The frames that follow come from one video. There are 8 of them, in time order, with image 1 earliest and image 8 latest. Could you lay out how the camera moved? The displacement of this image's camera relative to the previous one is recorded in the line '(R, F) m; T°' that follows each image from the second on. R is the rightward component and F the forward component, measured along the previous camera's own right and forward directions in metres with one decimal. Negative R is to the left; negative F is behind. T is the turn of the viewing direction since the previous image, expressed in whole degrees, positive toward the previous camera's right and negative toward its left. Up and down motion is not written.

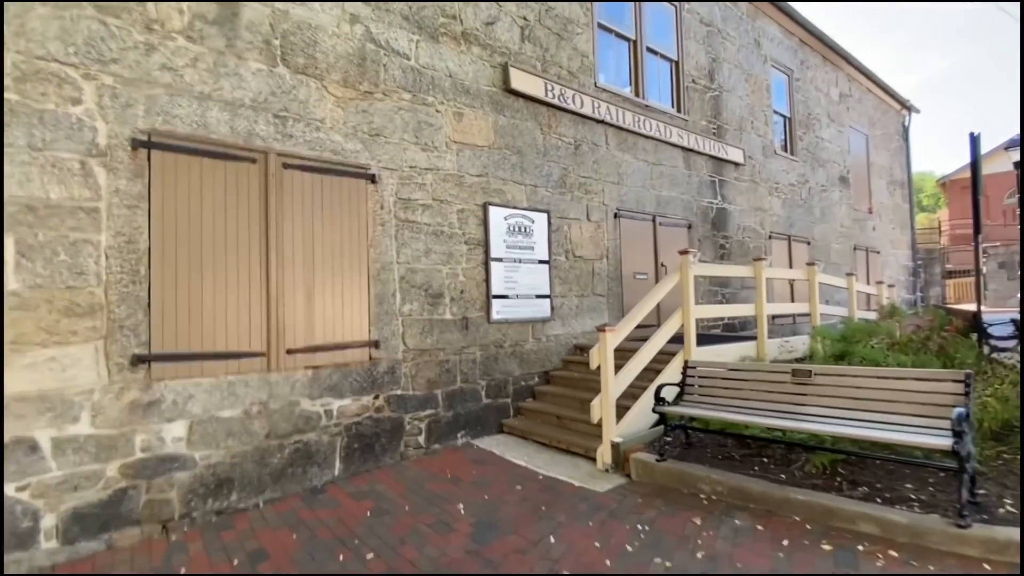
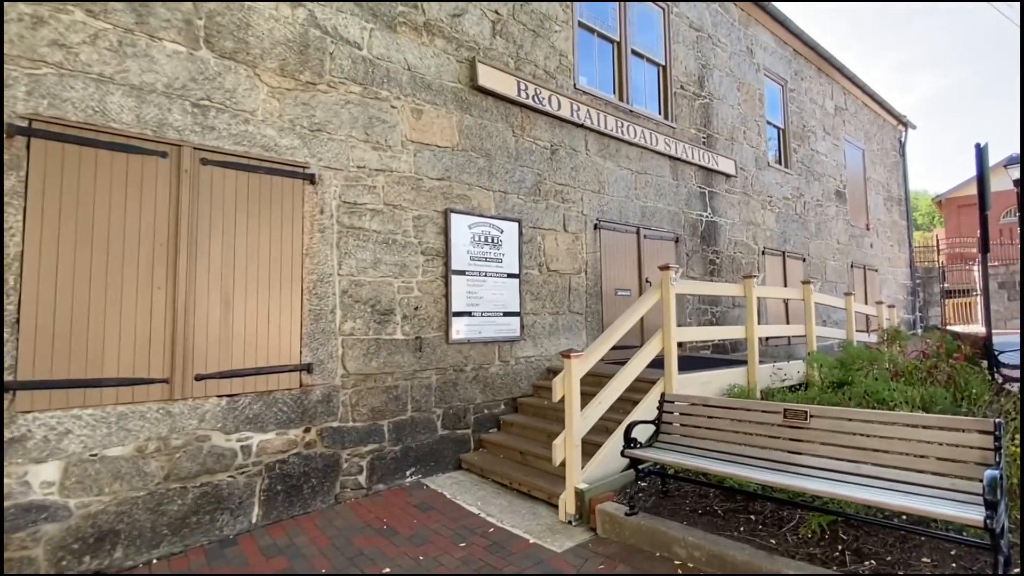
(+0.6, +0.6) m; 0°
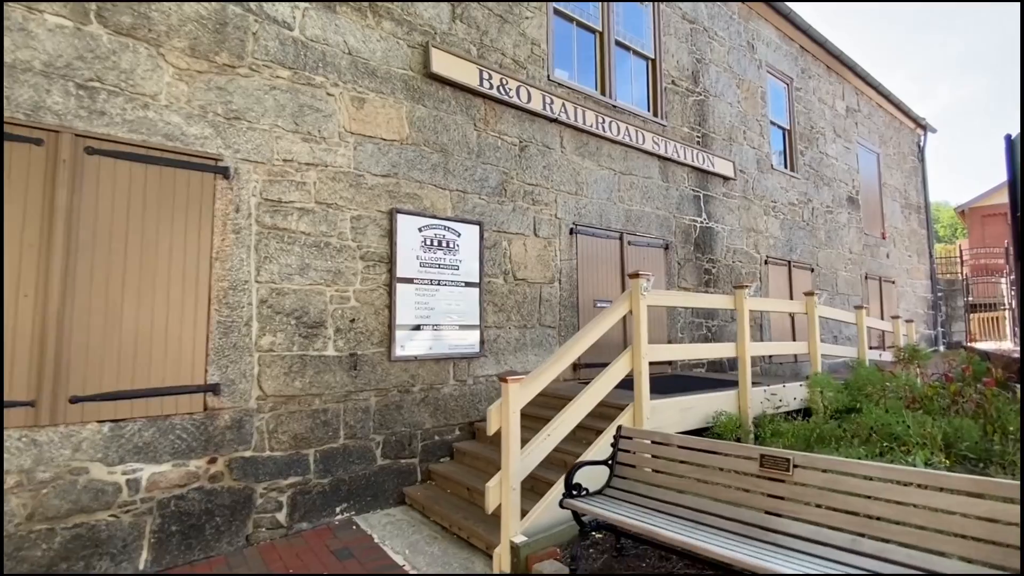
(+0.8, +0.6) m; -1°
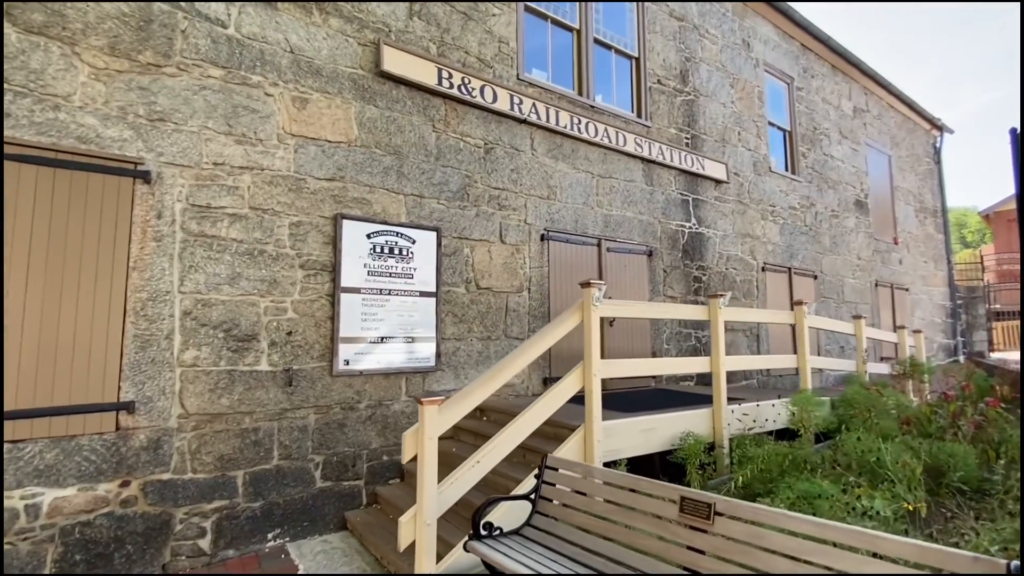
(+0.8, +0.3) m; -1°
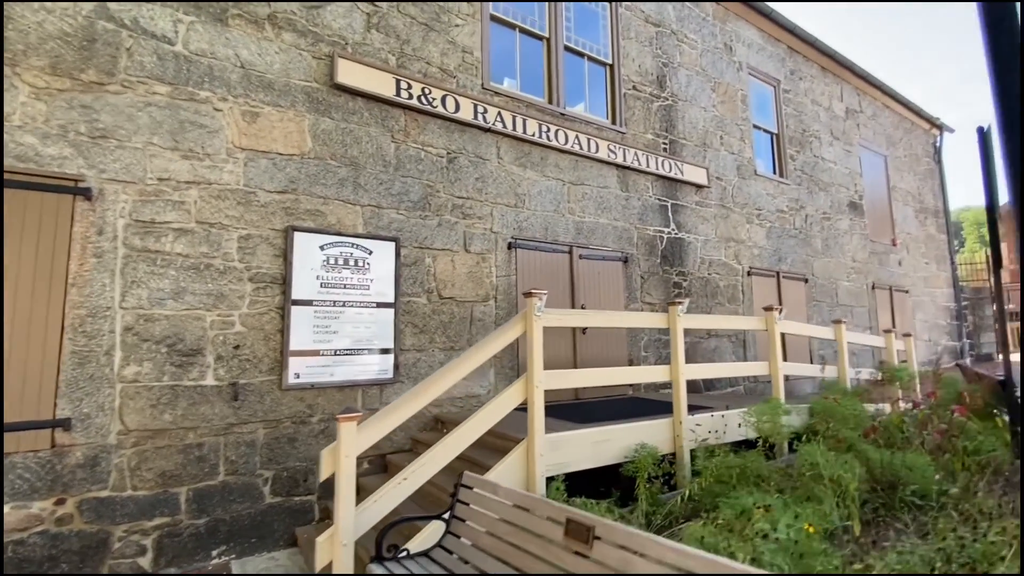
(+0.7, +0.1) m; -1°
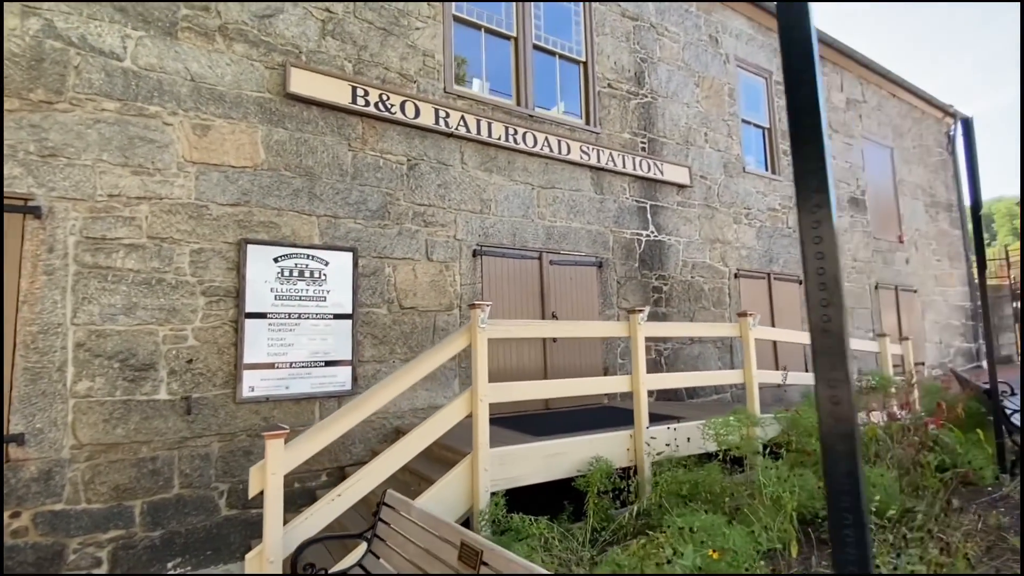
(+0.8, +0.1) m; -1°
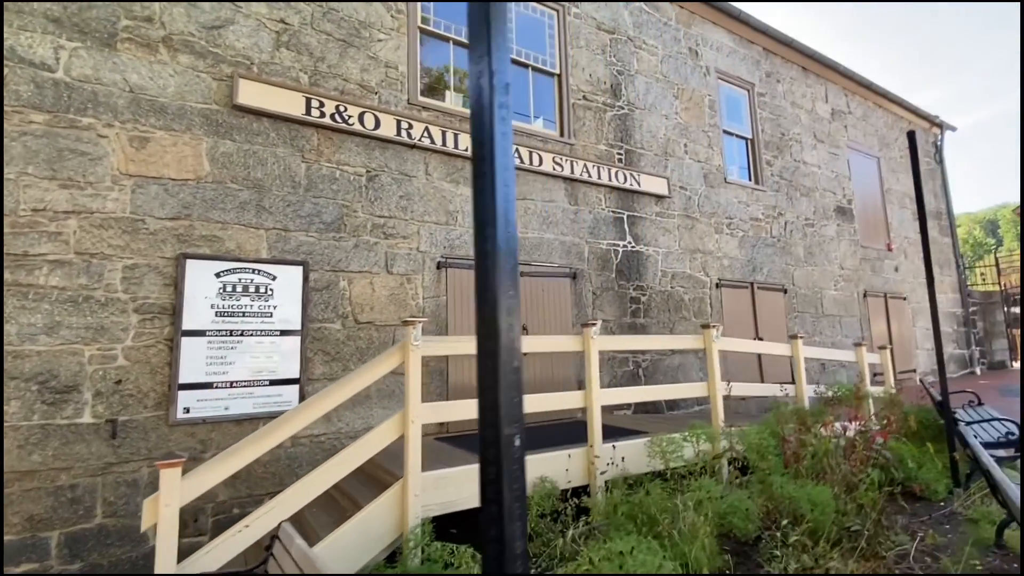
(+0.7, +0.2) m; 0°
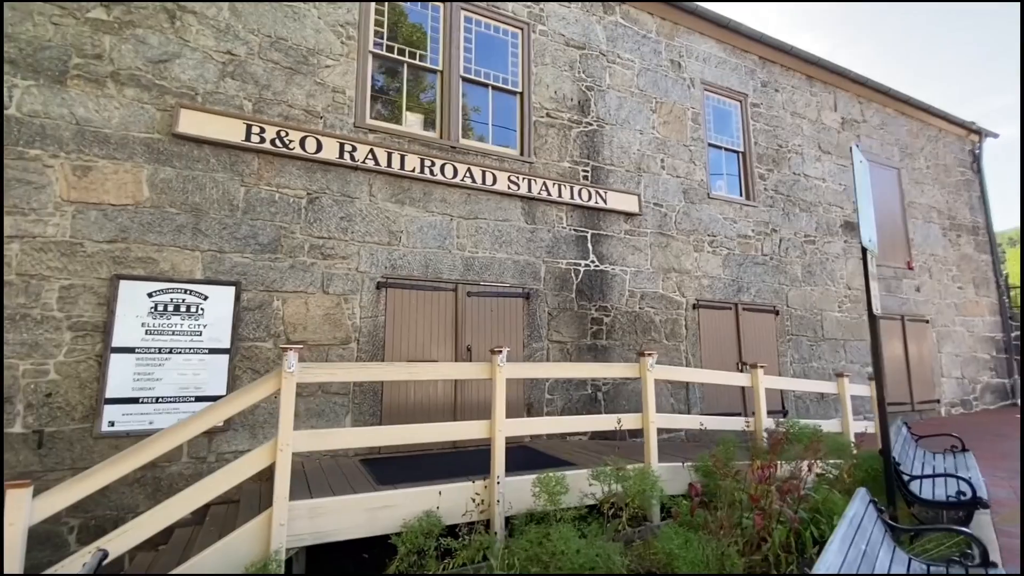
(+1.4, +0.1) m; -4°
